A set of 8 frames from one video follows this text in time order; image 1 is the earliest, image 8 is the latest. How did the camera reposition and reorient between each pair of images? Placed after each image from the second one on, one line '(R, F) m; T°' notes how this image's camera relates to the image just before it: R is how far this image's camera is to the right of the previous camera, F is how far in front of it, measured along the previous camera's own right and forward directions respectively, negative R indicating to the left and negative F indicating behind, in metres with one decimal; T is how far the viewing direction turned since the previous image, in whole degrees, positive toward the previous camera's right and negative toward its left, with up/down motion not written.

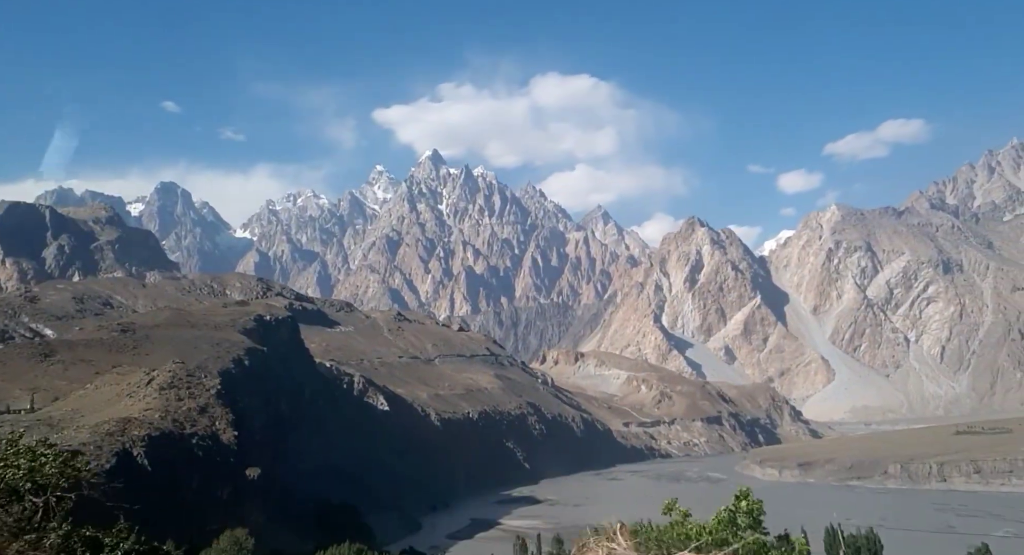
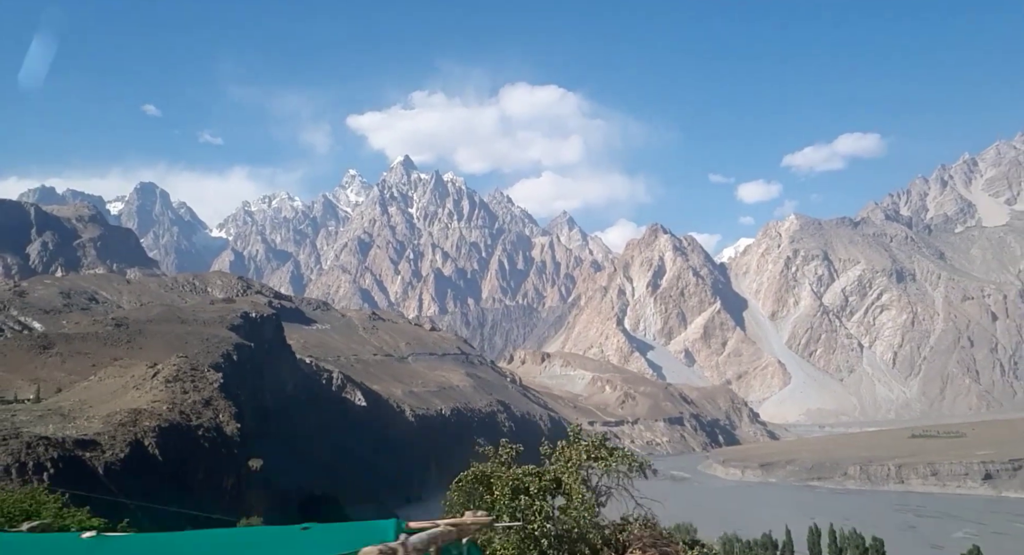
(-3.0, -5.4) m; +3°
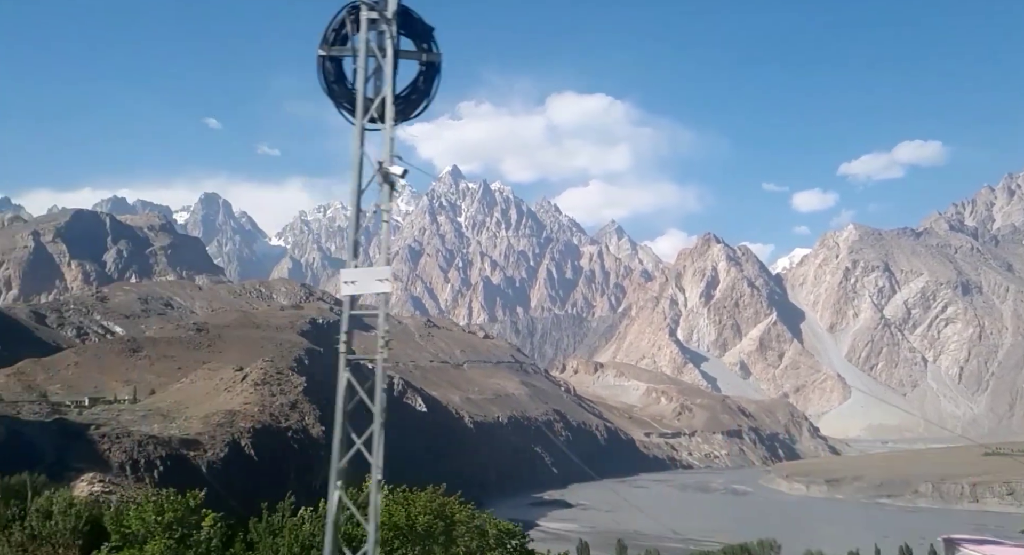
(-4.1, -2.4) m; -2°
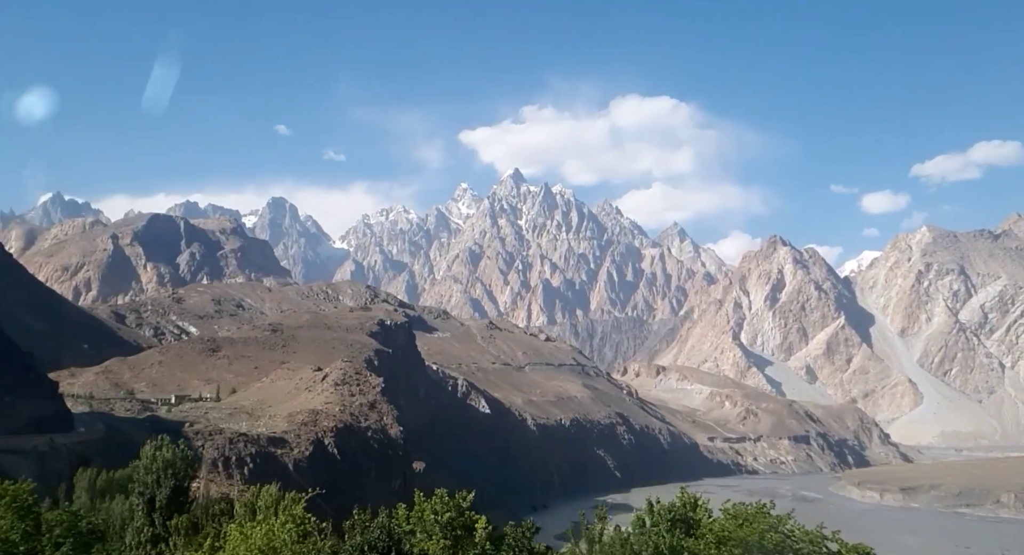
(-2.6, -0.2) m; -3°
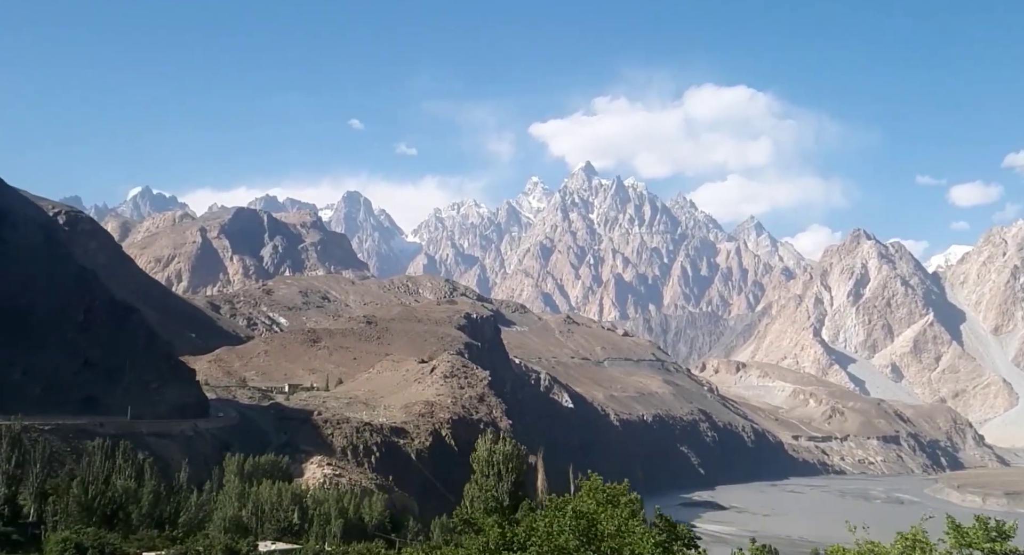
(-5.7, +1.7) m; -2°
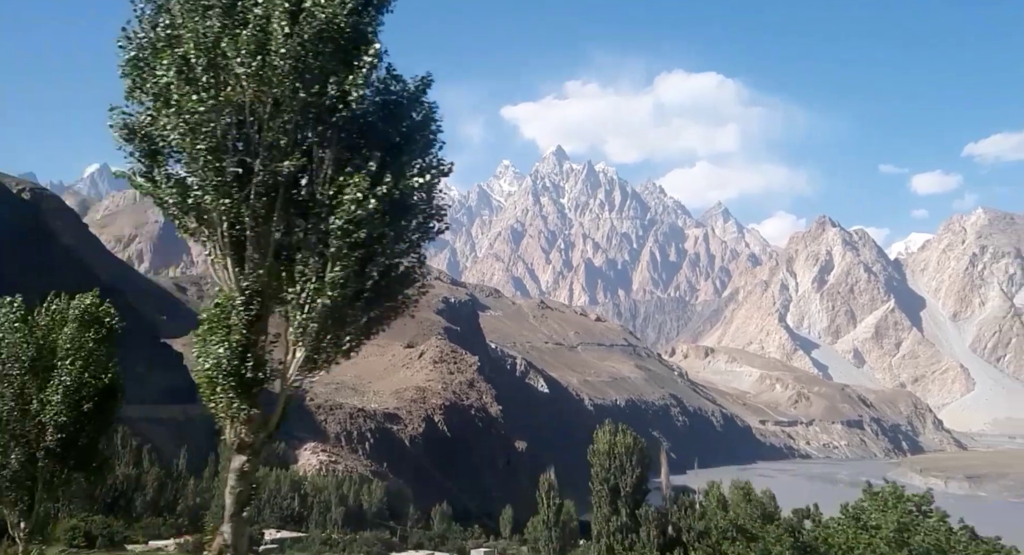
(-2.6, +1.3) m; +2°
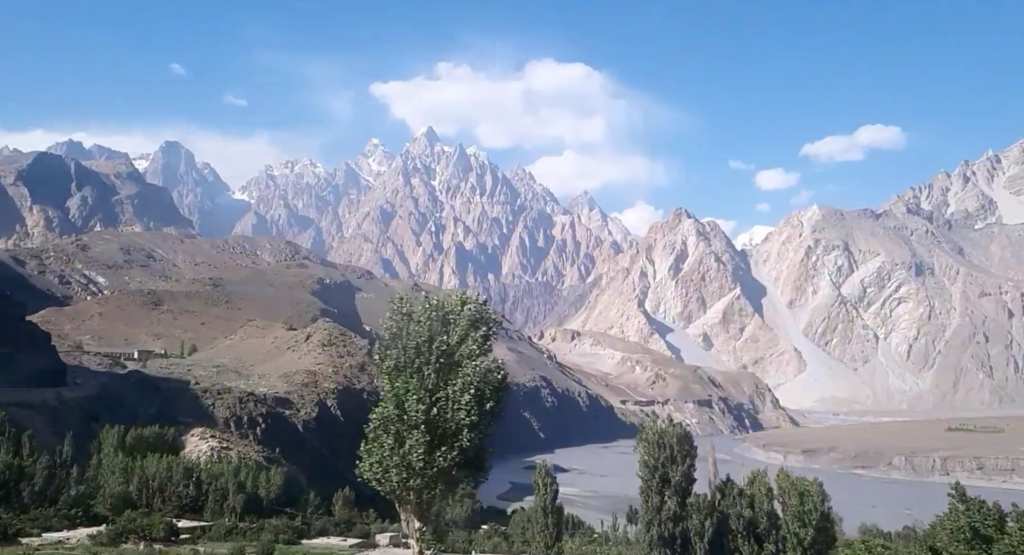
(-3.5, +3.9) m; +8°
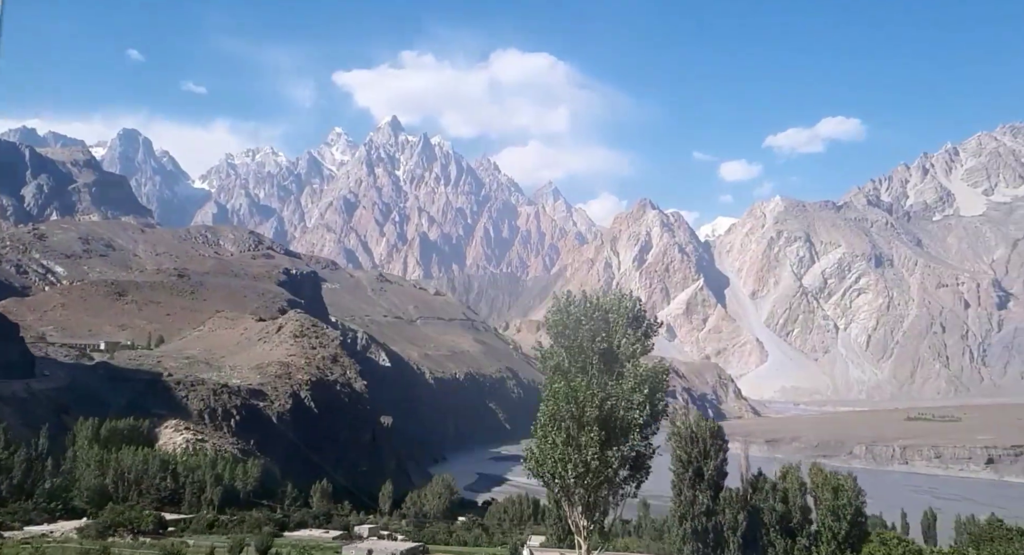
(-1.4, +1.0) m; +2°
